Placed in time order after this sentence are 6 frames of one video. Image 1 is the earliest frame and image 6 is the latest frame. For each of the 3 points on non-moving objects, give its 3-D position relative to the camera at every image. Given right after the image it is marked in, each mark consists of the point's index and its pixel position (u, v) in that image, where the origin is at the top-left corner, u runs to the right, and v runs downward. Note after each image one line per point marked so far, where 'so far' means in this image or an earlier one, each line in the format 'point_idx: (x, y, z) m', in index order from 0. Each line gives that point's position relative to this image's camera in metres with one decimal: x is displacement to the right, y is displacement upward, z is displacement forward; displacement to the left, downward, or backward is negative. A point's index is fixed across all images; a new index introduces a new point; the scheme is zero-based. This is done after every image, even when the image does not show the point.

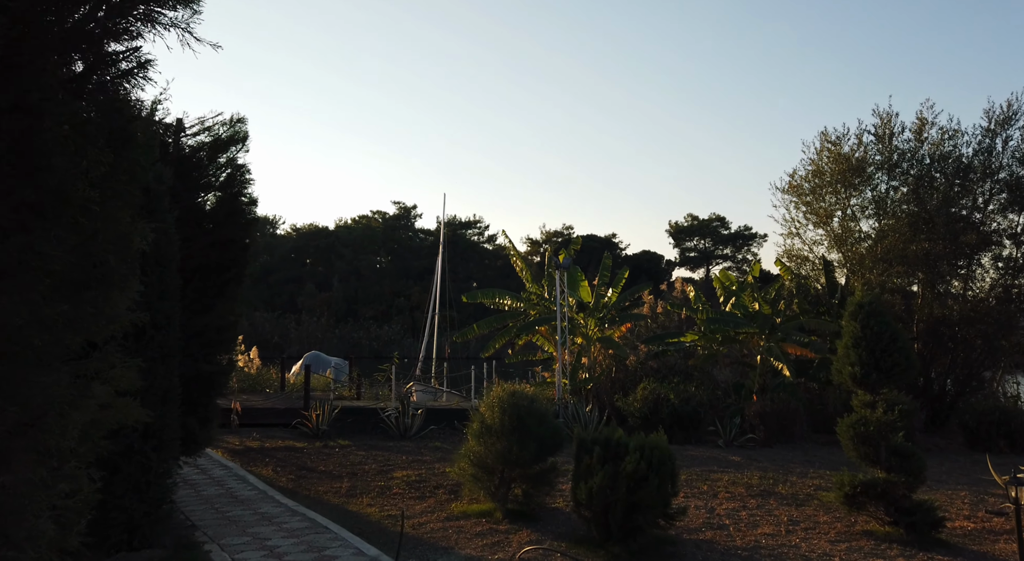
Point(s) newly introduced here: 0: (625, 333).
0: (+2.8, -1.3, +19.9) m
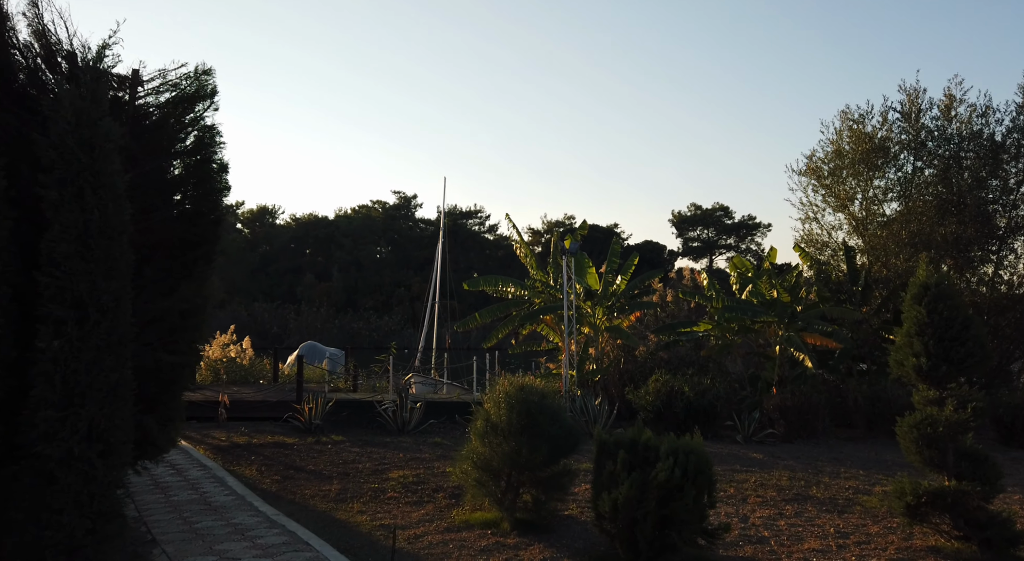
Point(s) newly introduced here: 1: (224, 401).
0: (+2.9, -1.0, +19.0) m
1: (-5.9, -2.5, +16.5) m
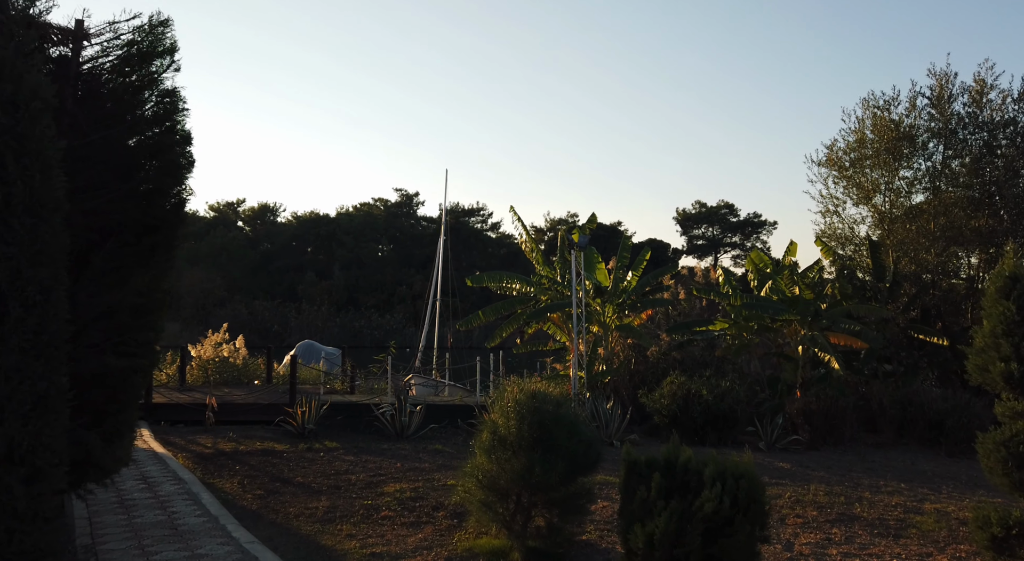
0: (+3.0, -0.9, +18.0) m
1: (-5.8, -2.4, +15.6) m
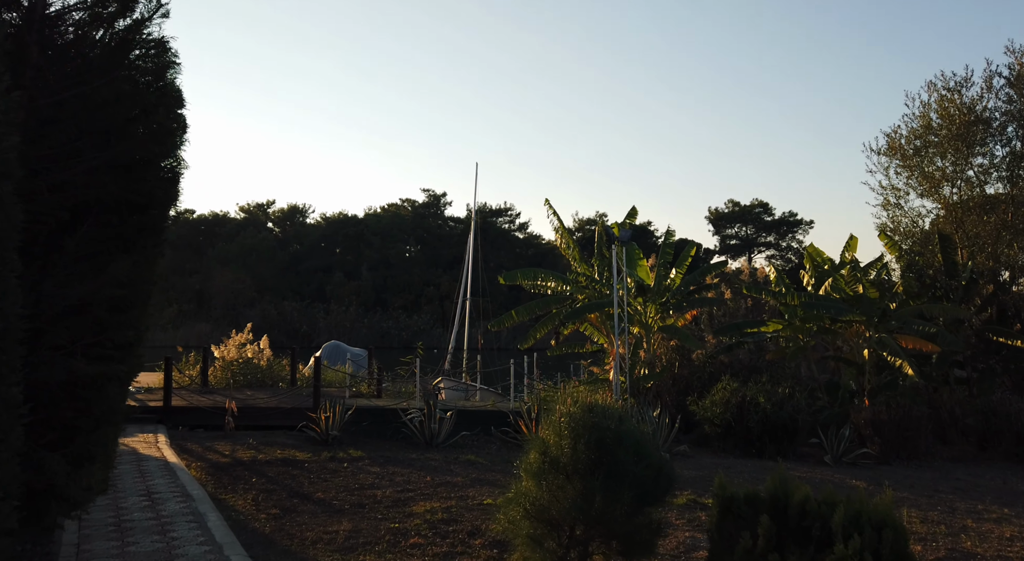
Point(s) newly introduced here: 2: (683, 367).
0: (+3.8, -0.9, +16.9) m
1: (-5.1, -2.3, +14.7) m
2: (+3.4, -1.7, +15.7) m
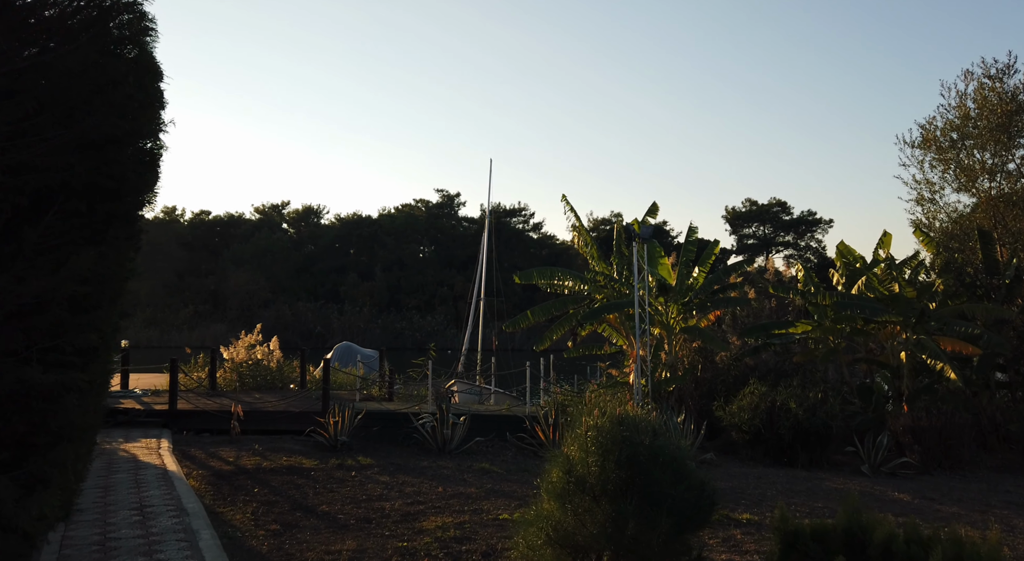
0: (+4.1, -0.8, +16.2) m
1: (-4.8, -2.3, +14.2) m
2: (+3.7, -1.7, +15.1) m
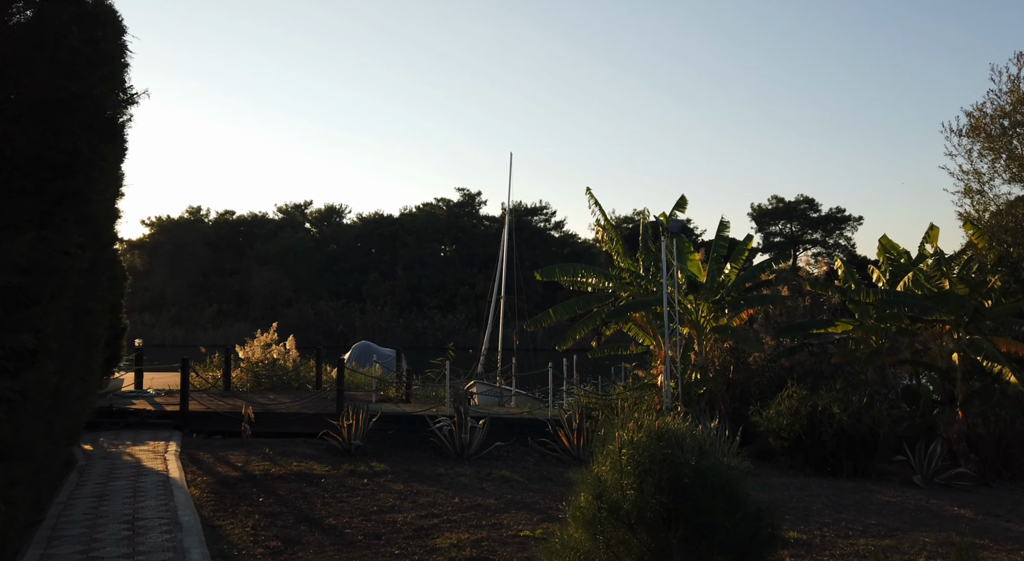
0: (+4.5, -0.8, +15.4) m
1: (-4.5, -2.3, +13.6) m
2: (+4.0, -1.6, +14.3) m
